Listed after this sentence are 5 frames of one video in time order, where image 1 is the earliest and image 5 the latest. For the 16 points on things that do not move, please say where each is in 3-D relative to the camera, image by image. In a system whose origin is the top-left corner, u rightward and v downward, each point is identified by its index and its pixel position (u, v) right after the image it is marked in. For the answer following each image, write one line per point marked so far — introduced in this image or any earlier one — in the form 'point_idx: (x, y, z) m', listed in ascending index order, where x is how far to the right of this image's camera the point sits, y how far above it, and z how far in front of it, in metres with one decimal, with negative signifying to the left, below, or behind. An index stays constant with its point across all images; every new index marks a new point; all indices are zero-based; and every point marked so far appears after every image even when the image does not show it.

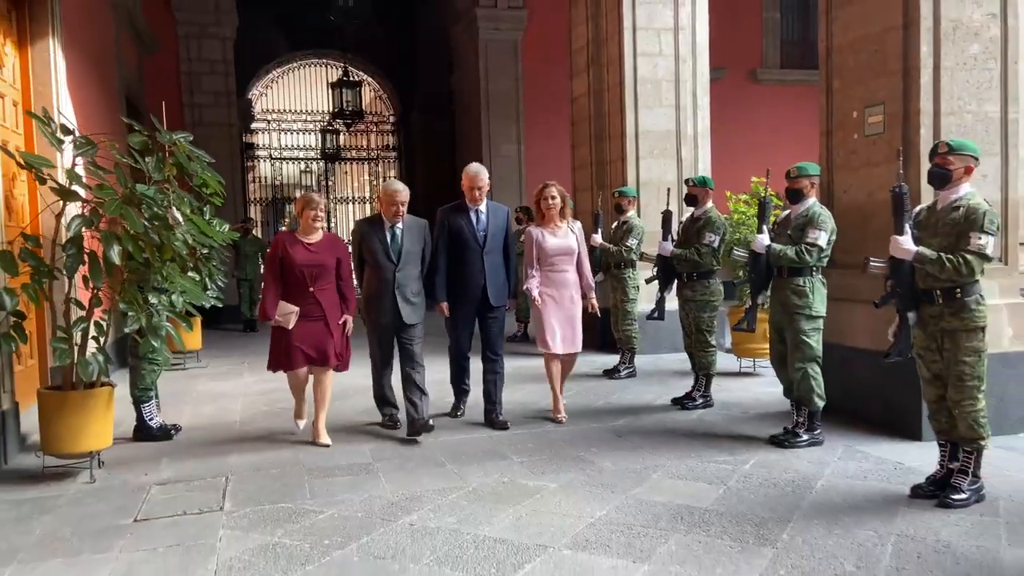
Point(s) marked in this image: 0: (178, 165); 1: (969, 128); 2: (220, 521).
0: (-1.7, +0.6, +4.5) m
1: (+2.3, +0.8, +4.3) m
2: (-1.1, -0.9, +3.3) m
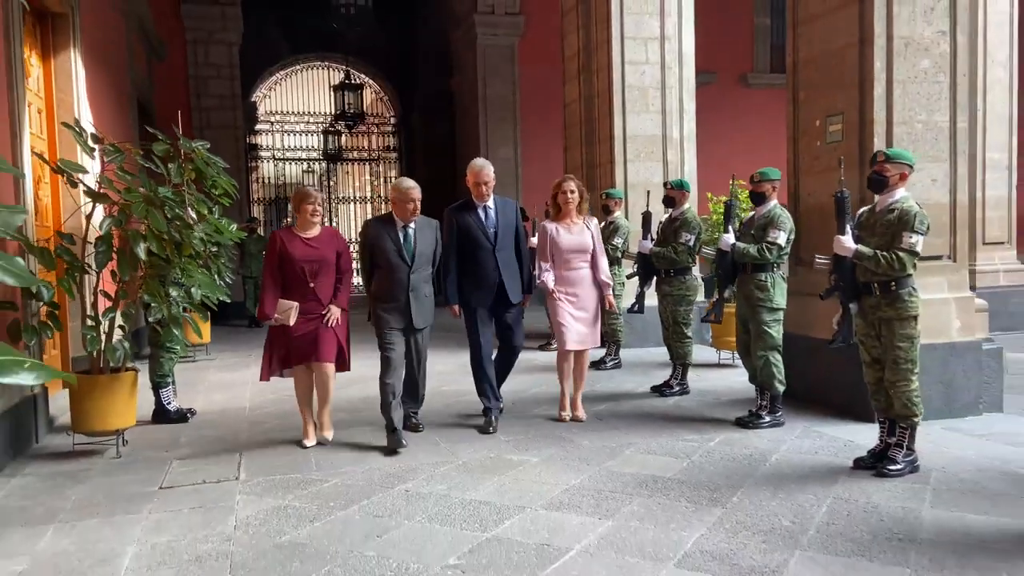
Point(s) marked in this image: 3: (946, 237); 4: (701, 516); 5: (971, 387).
0: (-1.8, +0.7, +4.9) m
1: (+2.2, +0.8, +4.7) m
2: (-1.2, -0.9, +3.7) m
3: (+2.4, +0.3, +4.8) m
4: (+0.7, -0.8, +3.1) m
5: (+2.5, -0.5, +4.7) m
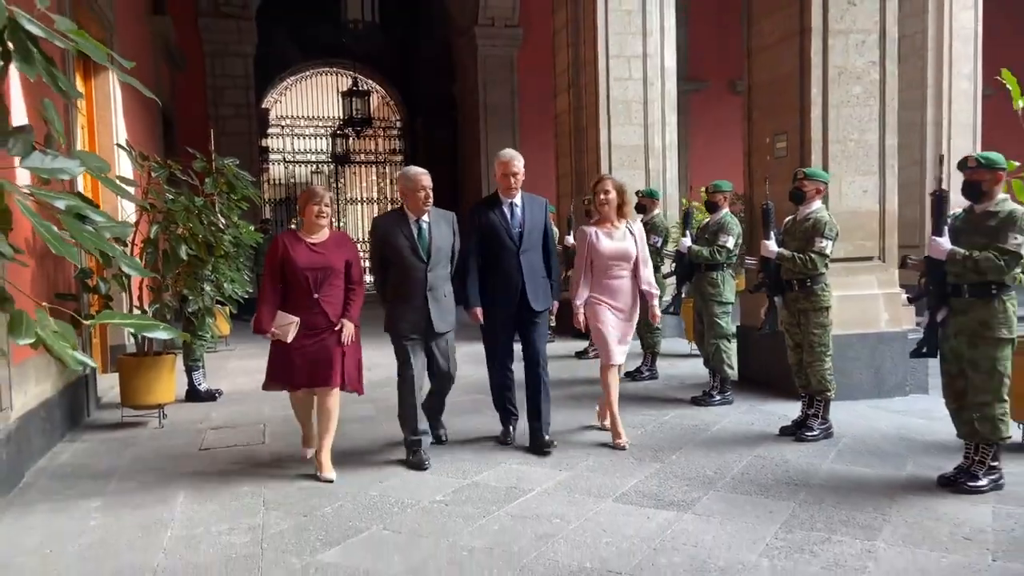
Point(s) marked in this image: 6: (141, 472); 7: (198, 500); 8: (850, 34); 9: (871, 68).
0: (-1.9, +0.7, +5.7) m
1: (+2.1, +0.9, +5.4) m
2: (-1.3, -0.8, +4.4) m
3: (+2.3, +0.3, +5.5) m
4: (+0.6, -0.8, +3.8) m
5: (+2.4, -0.5, +5.4) m
6: (-1.8, -0.9, +4.1) m
7: (-1.3, -0.9, +3.6) m
8: (+2.1, +1.6, +5.4) m
9: (+2.2, +1.4, +5.4) m
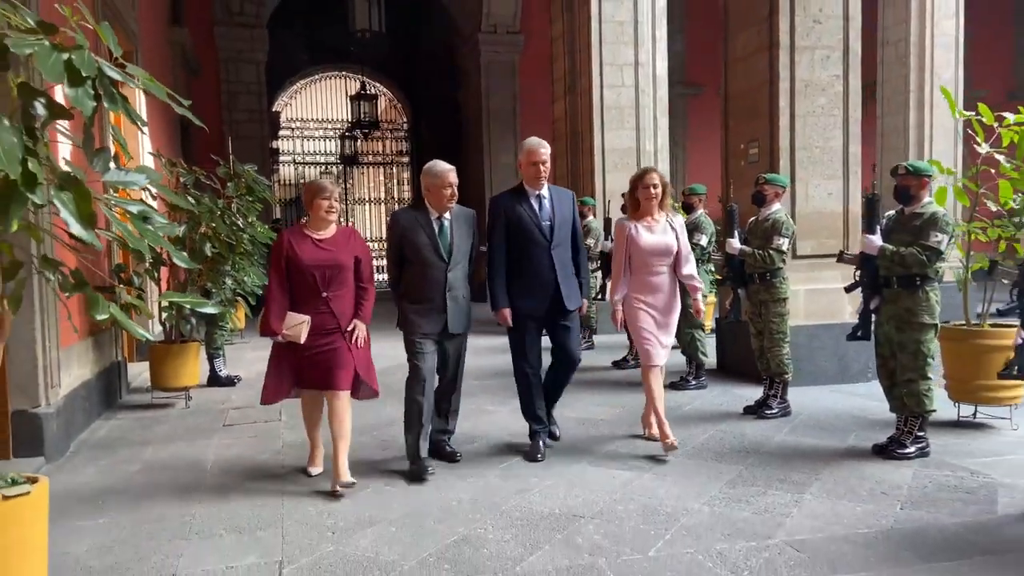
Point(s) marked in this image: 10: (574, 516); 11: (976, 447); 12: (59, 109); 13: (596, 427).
0: (-1.9, +0.7, +6.2) m
1: (+2.1, +0.9, +5.9) m
2: (-1.3, -0.8, +4.9) m
3: (+2.3, +0.3, +6.0) m
4: (+0.5, -0.8, +4.3) m
5: (+2.4, -0.5, +5.9) m
6: (-1.8, -0.8, +4.7) m
7: (-1.4, -0.9, +4.1) m
8: (+2.1, +1.6, +5.9) m
9: (+2.2, +1.4, +5.9) m
10: (+0.2, -0.8, +3.2) m
11: (+2.2, -0.7, +4.0) m
12: (-1.1, +0.4, +2.1) m
13: (+0.4, -0.8, +4.7) m
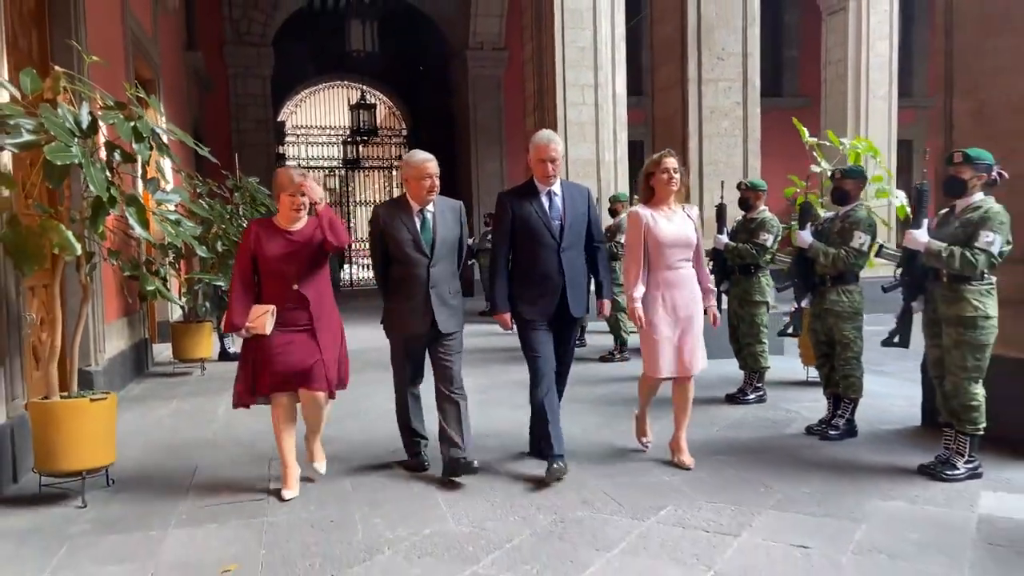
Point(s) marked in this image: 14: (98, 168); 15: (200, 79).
0: (-2.3, +0.8, +7.5) m
1: (+1.7, +1.0, +7.1) m
2: (-1.7, -0.7, +6.2) m
3: (+1.9, +0.4, +7.2) m
4: (+0.1, -0.7, +5.6) m
5: (+2.0, -0.4, +7.2) m
6: (-2.2, -0.8, +5.9) m
7: (-1.8, -0.8, +5.4) m
8: (+1.7, +1.7, +7.1) m
9: (+1.8, +1.5, +7.1) m
10: (-0.2, -0.8, +4.4) m
11: (+1.8, -0.7, +5.3) m
12: (-1.5, +0.5, +3.4) m
13: (+0.1, -0.7, +6.0) m
14: (-1.6, +0.5, +3.3) m
15: (-4.6, +3.1, +12.8) m
